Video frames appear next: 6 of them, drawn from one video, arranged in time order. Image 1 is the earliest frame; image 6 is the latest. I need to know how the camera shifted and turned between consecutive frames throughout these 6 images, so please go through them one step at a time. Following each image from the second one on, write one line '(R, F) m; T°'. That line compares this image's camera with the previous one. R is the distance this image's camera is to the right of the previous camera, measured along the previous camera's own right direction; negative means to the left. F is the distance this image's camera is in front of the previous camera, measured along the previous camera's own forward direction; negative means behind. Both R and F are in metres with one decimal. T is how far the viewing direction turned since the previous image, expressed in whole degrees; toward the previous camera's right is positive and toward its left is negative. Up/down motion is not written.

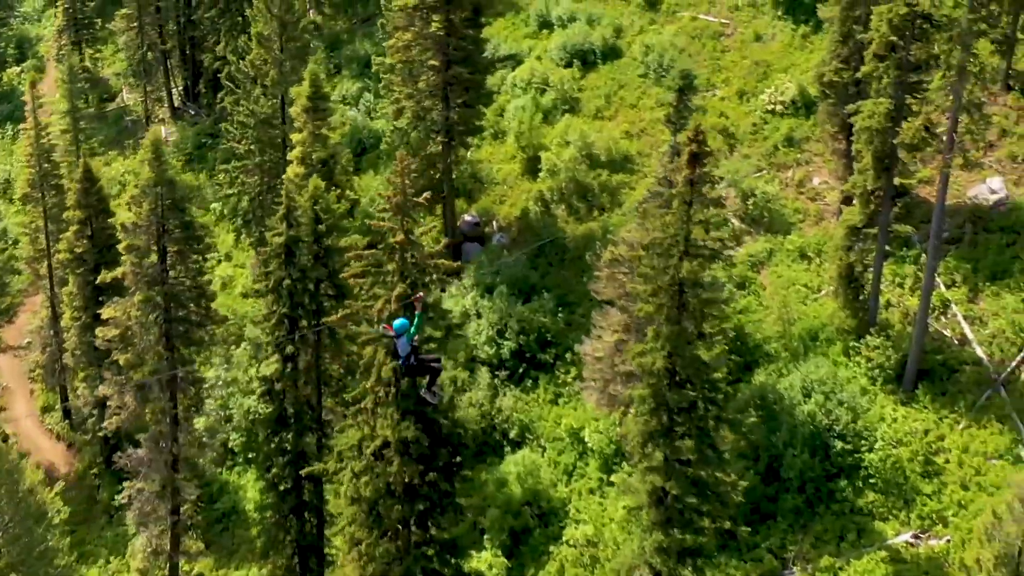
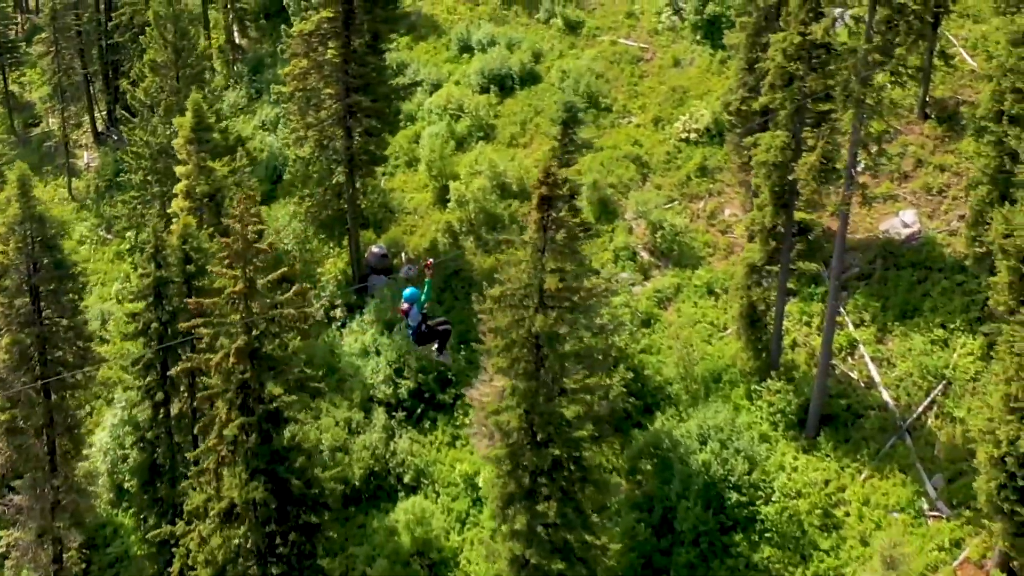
(+5.3, +1.1) m; 0°
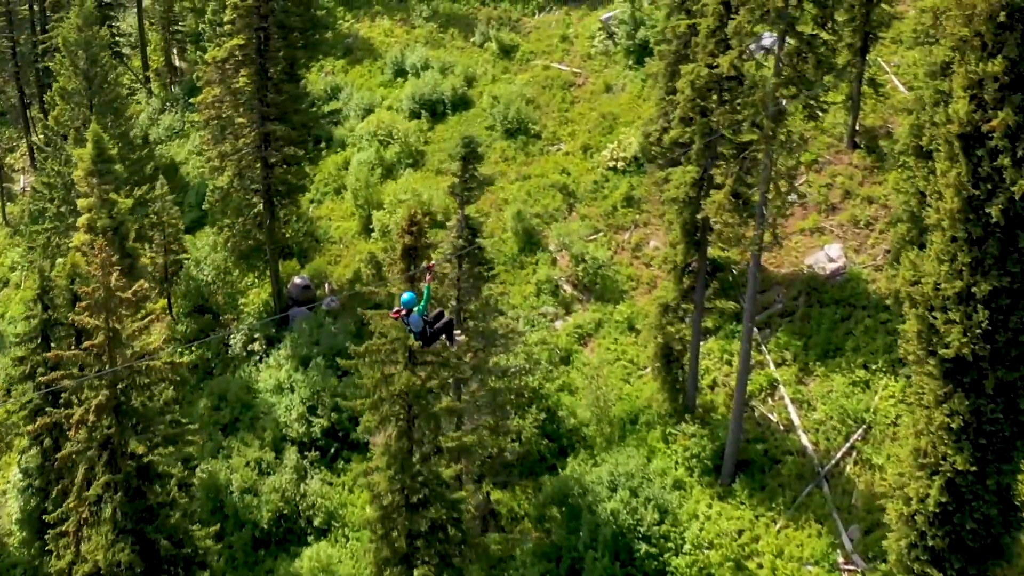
(+4.2, +0.9) m; 0°
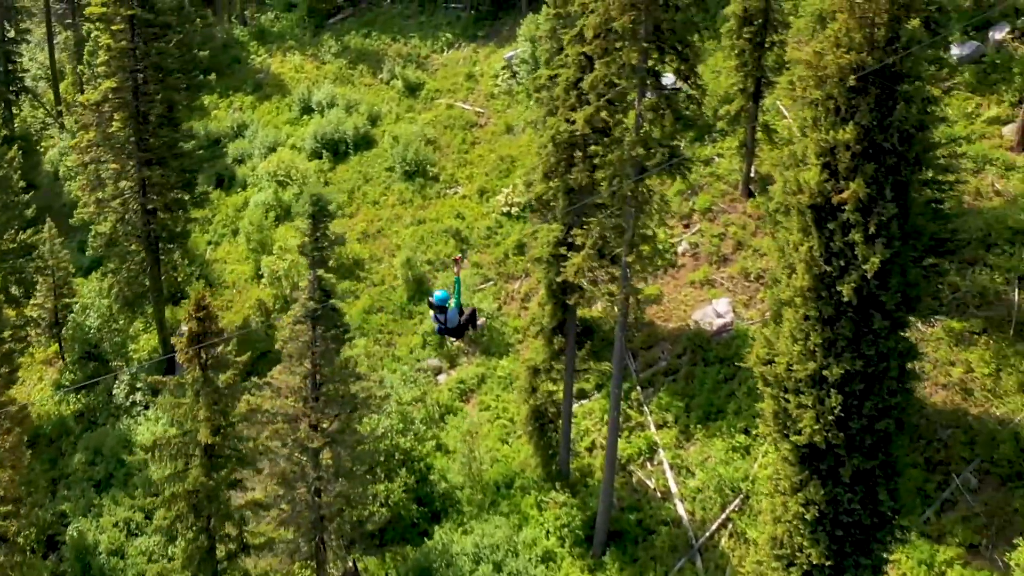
(+5.8, +1.0) m; 0°
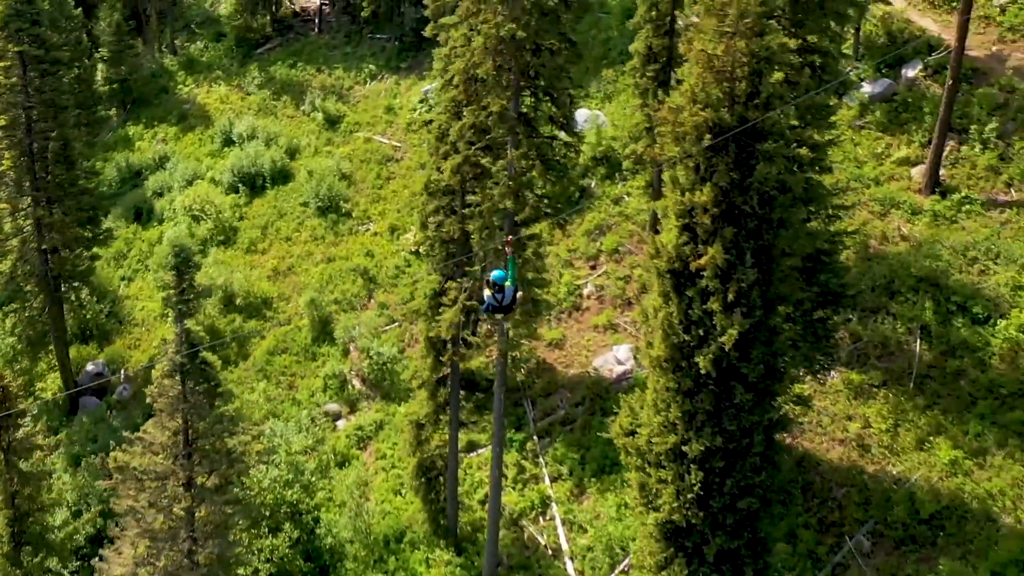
(+4.7, +0.7) m; 0°
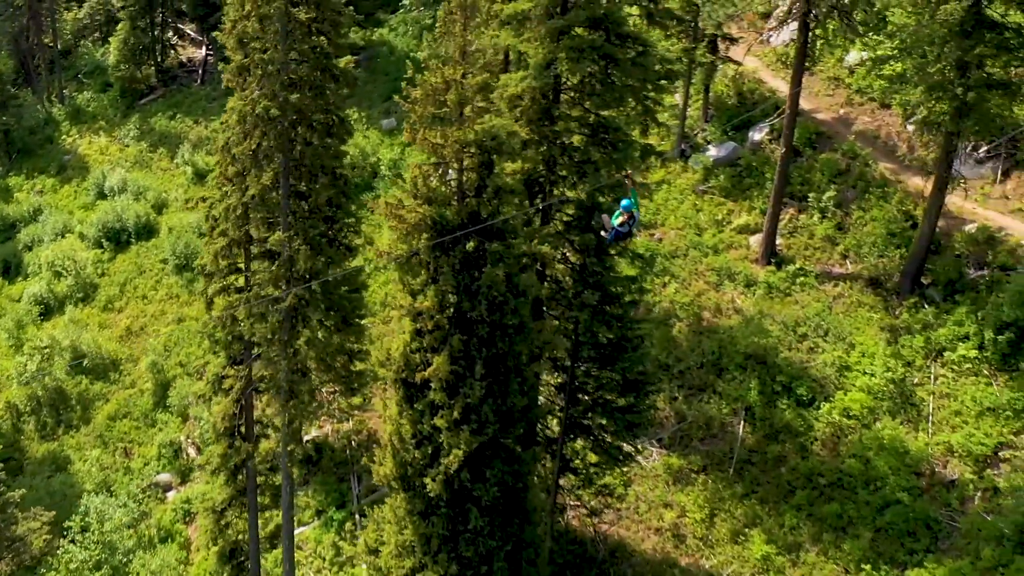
(+7.6, +0.8) m; 0°
